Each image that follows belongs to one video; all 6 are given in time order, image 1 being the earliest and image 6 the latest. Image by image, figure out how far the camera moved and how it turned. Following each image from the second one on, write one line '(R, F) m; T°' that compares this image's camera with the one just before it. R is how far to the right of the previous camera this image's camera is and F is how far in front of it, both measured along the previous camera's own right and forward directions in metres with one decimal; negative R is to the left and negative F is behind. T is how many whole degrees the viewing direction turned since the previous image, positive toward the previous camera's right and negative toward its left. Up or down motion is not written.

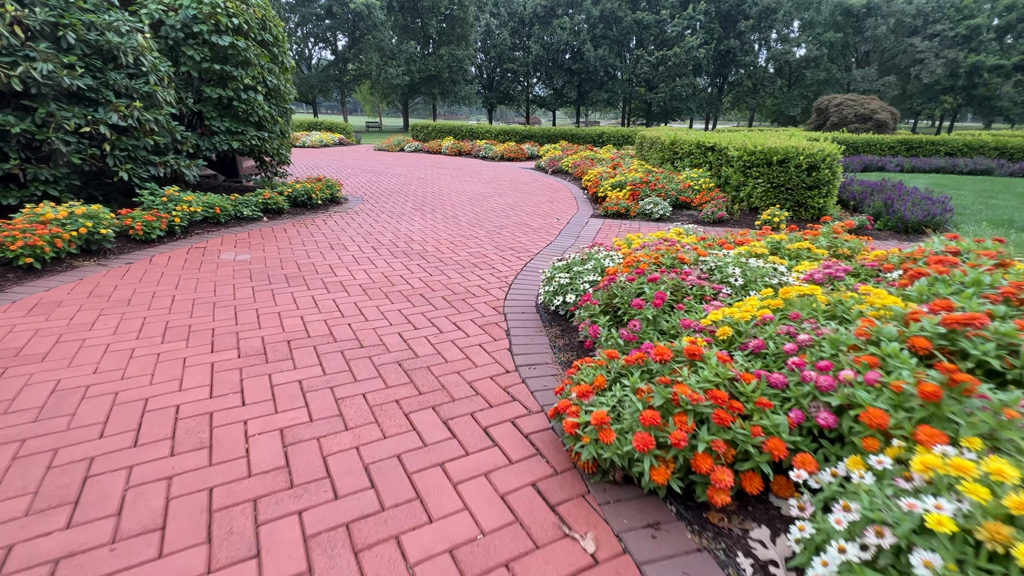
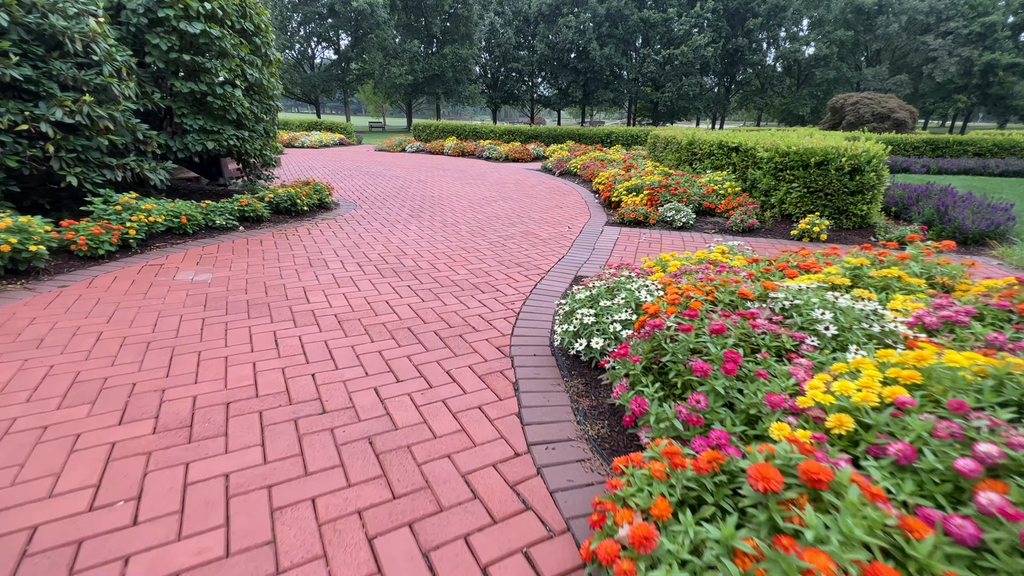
(0.0, +0.4) m; 0°
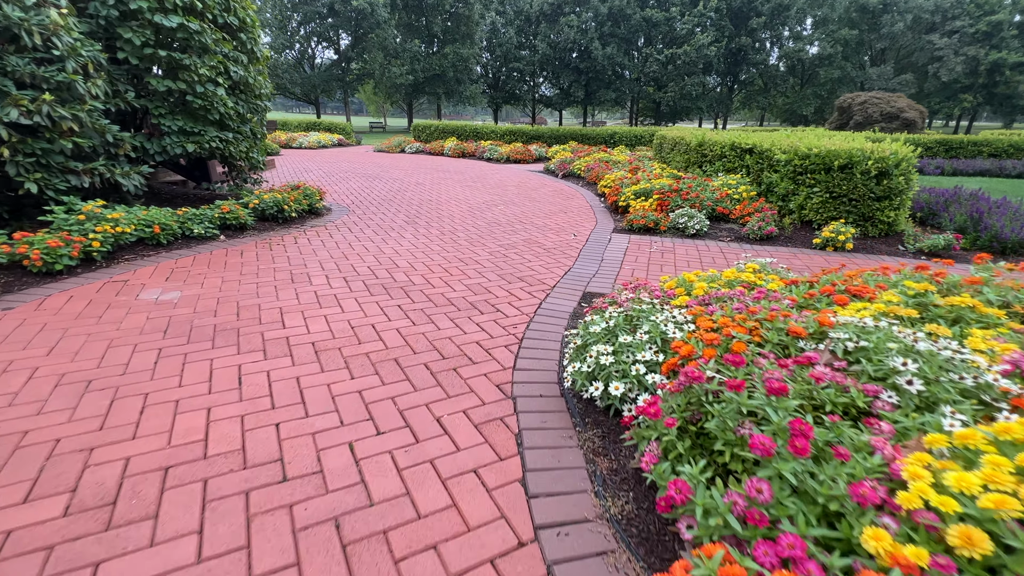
(0.0, +0.3) m; 0°
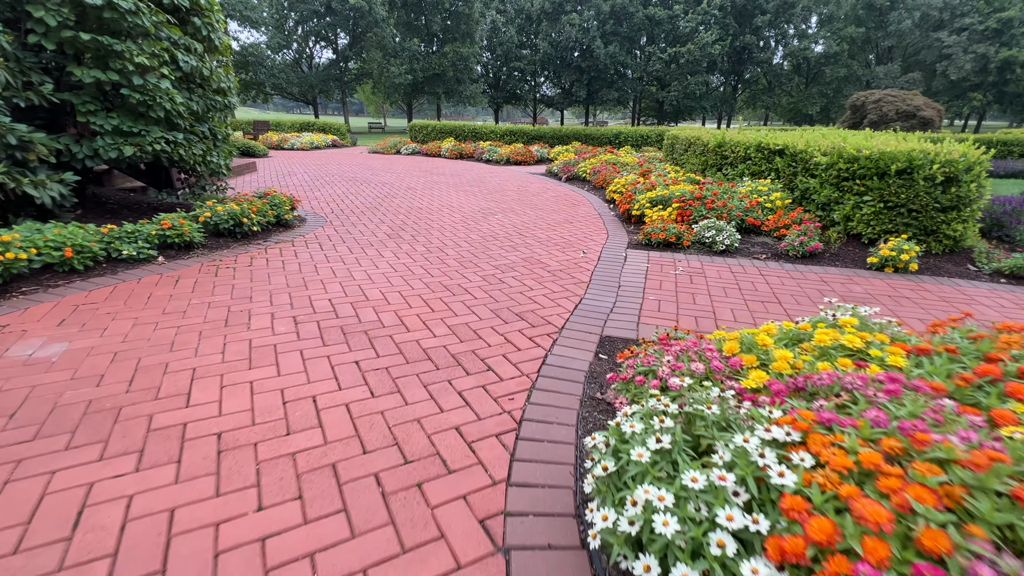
(0.0, +0.5) m; 0°
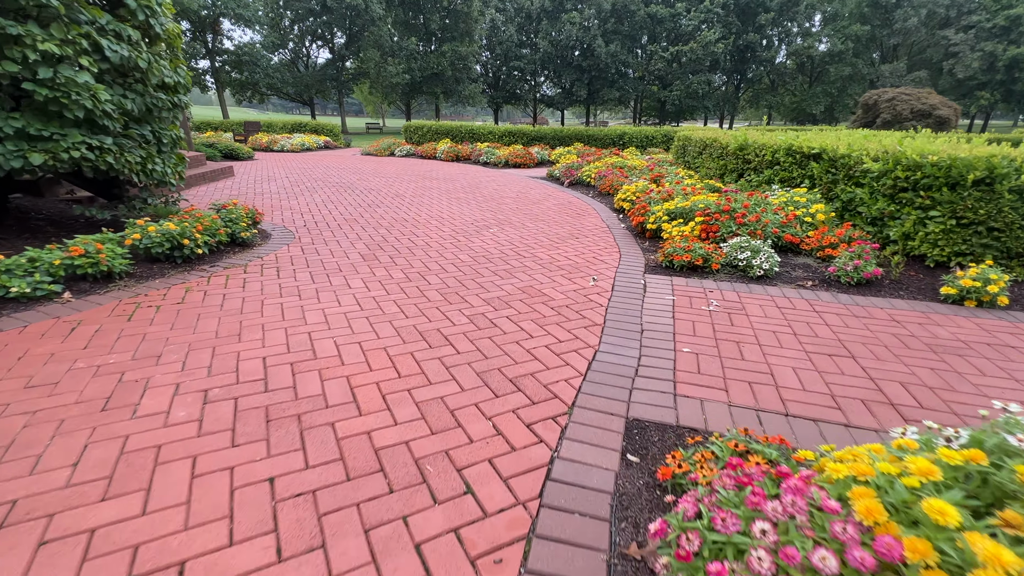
(0.0, +0.5) m; 0°
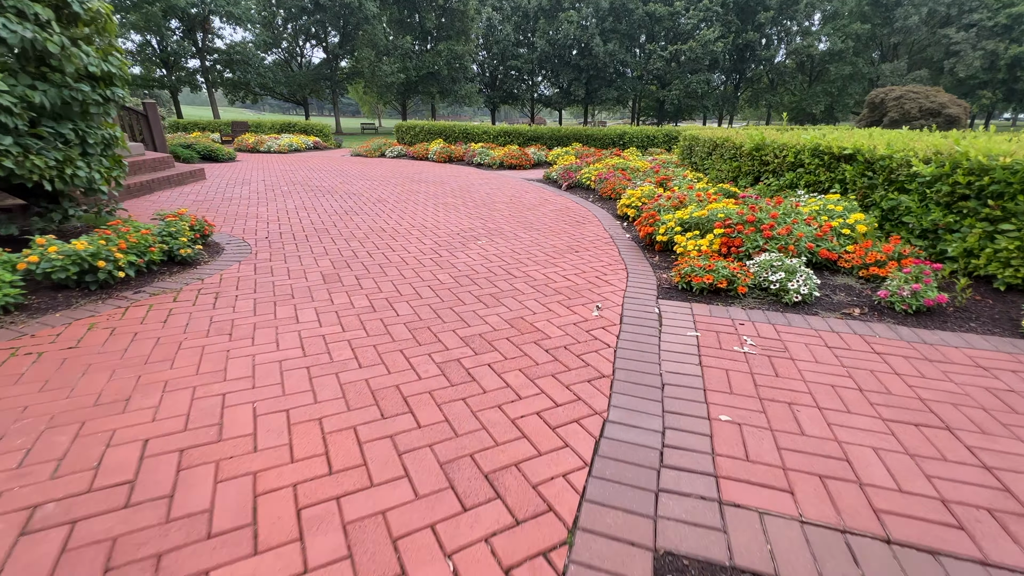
(+0.1, +0.5) m; 0°
